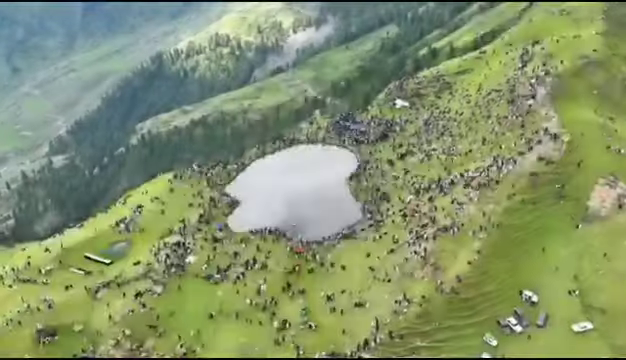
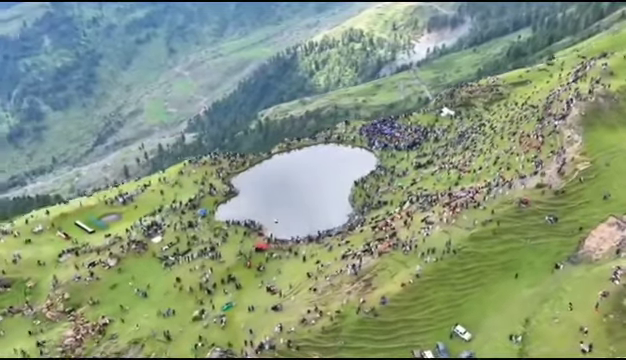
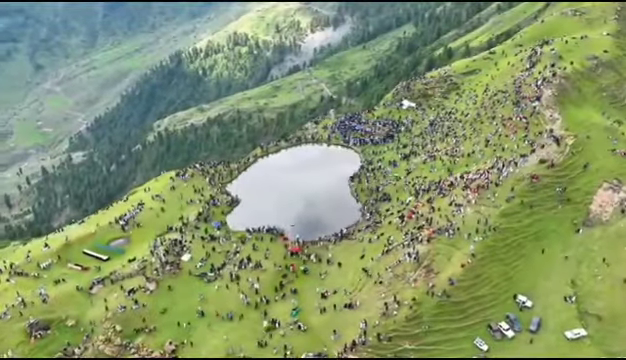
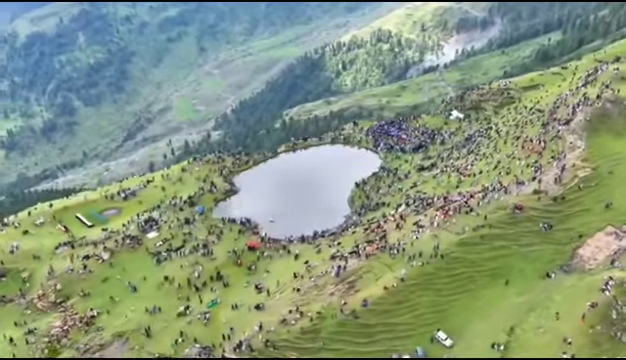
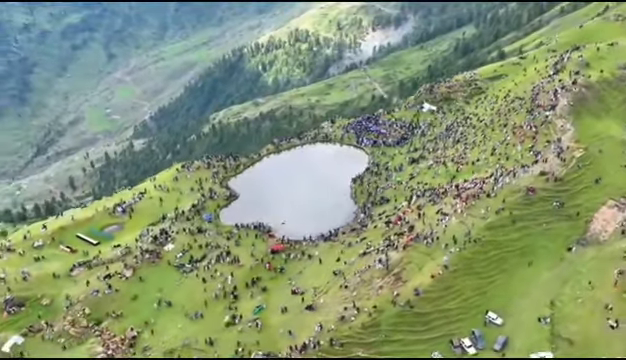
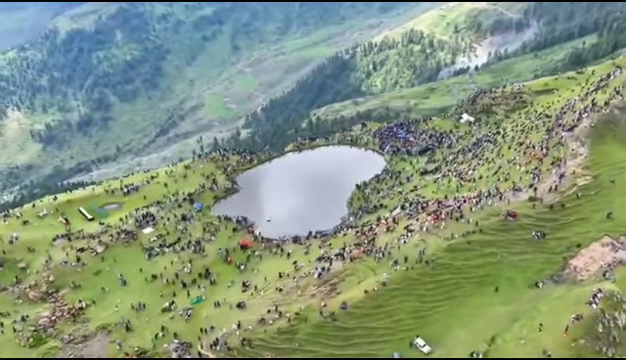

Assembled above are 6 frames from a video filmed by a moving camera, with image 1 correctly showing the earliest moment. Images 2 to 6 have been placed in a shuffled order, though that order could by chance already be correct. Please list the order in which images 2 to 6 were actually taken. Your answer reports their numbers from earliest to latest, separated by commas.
3, 5, 2, 4, 6
